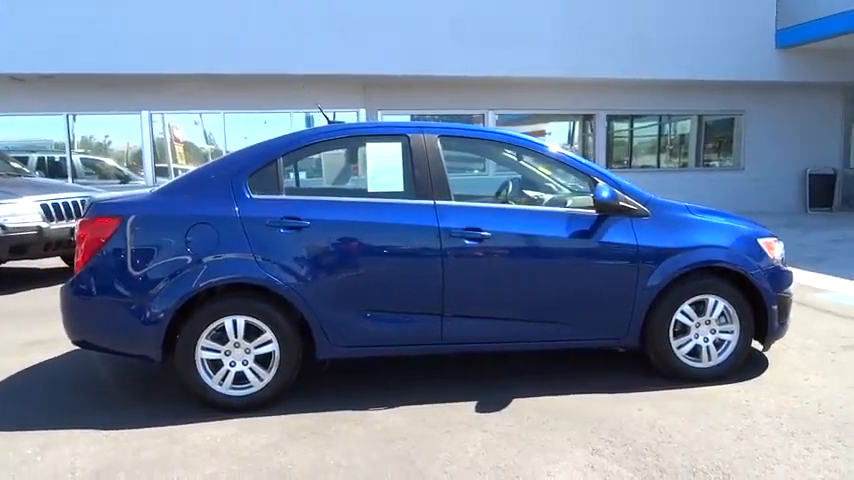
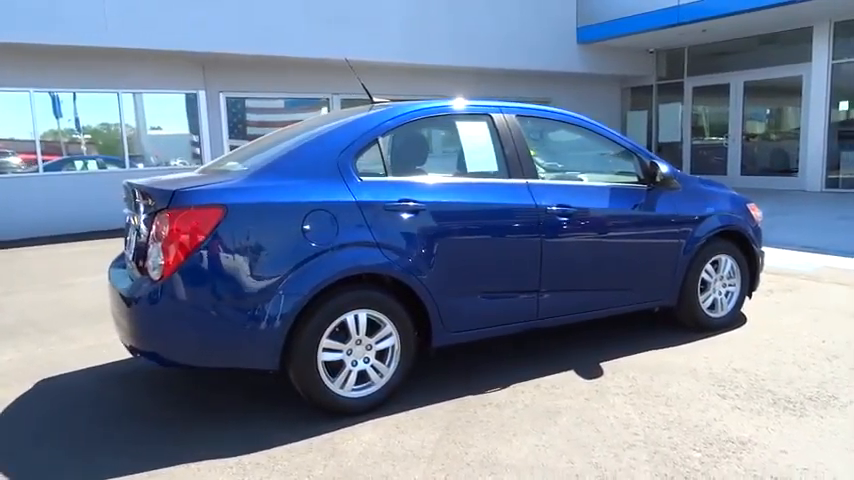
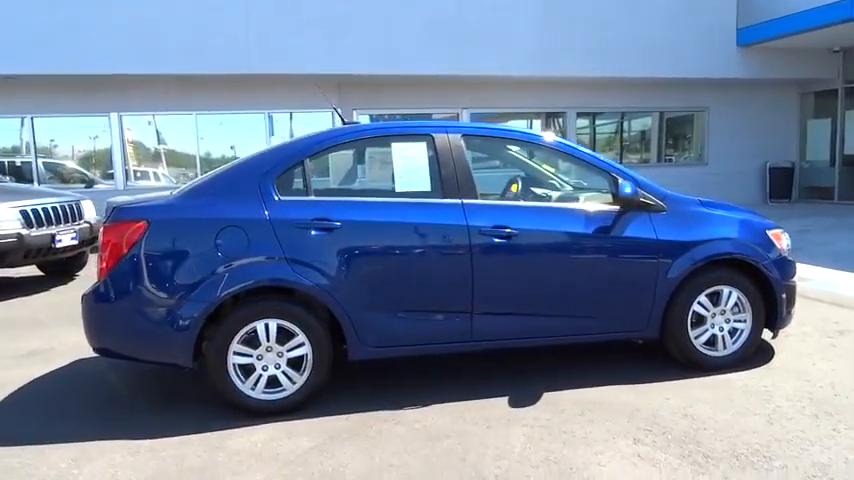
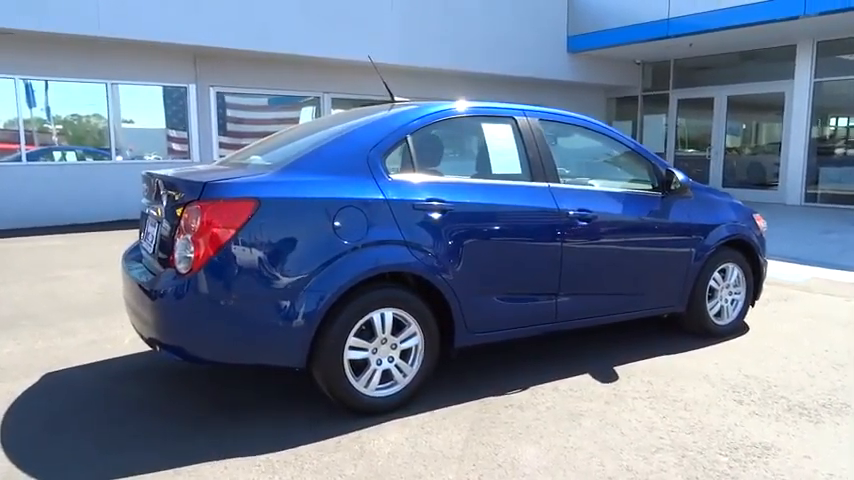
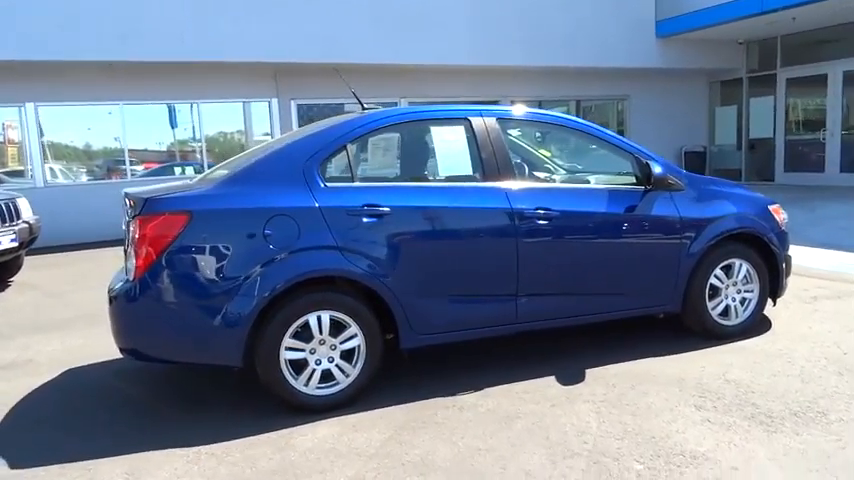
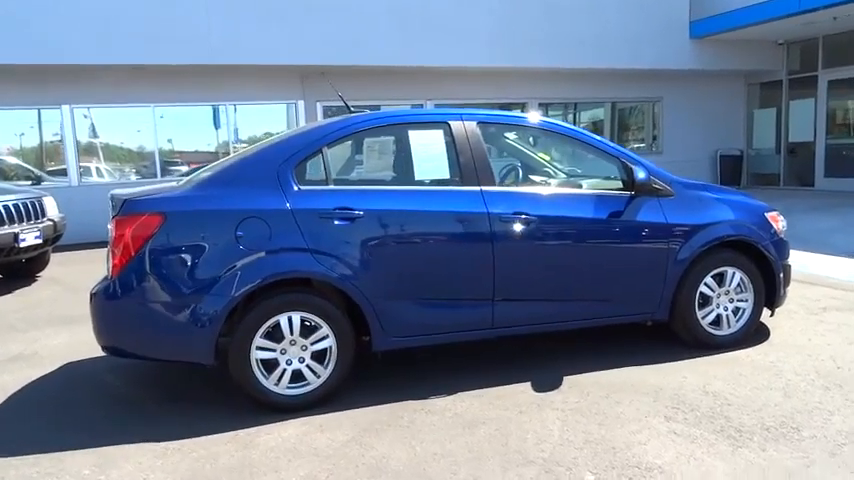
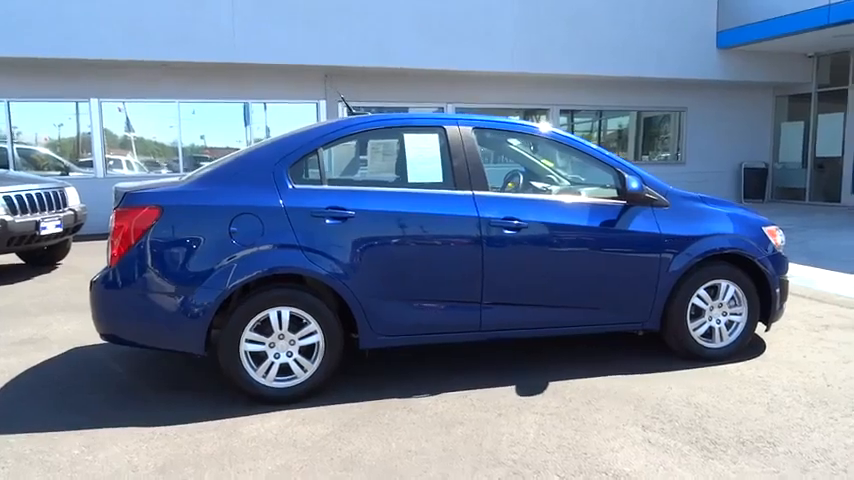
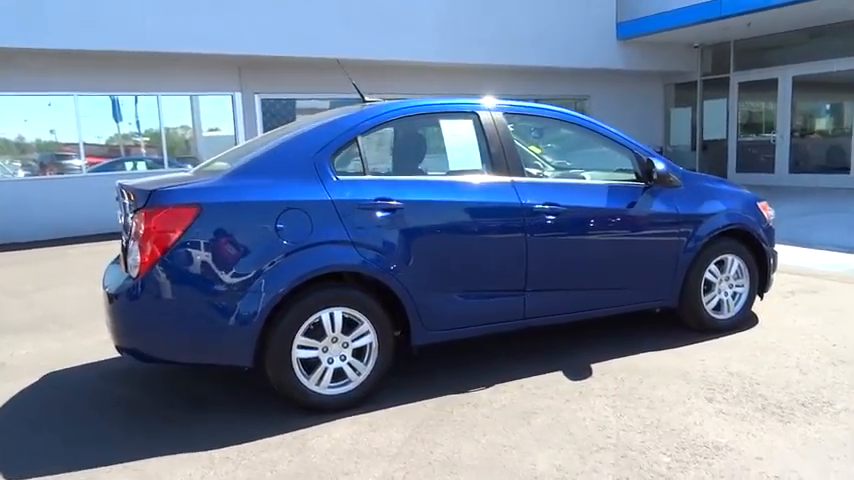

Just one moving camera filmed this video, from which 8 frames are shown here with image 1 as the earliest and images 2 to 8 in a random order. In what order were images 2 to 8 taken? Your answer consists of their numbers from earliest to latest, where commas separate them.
3, 7, 6, 5, 8, 2, 4
